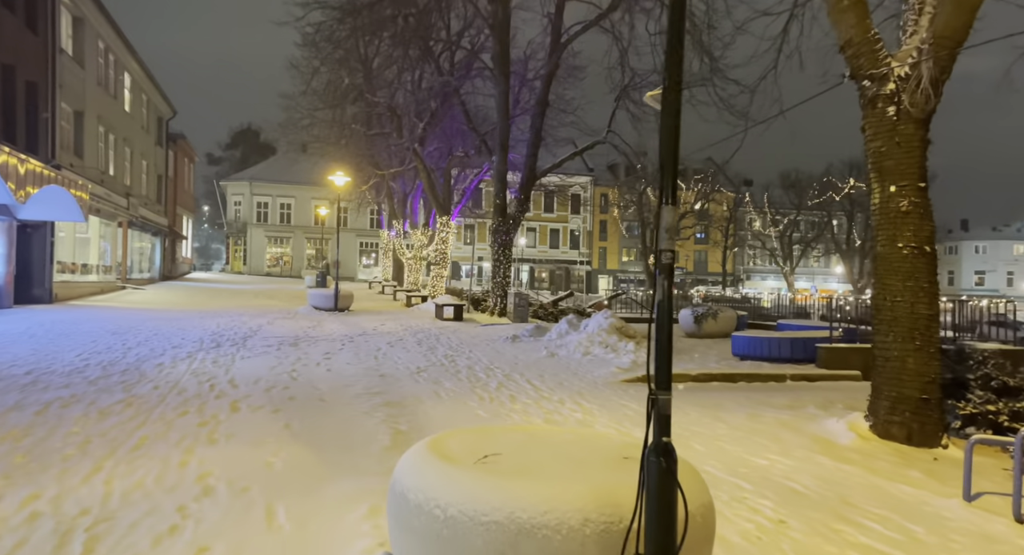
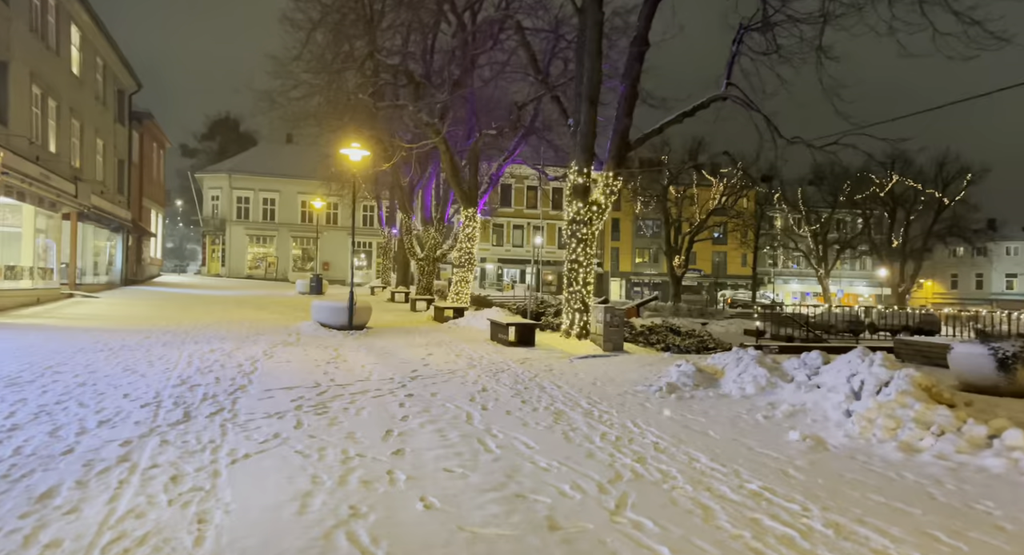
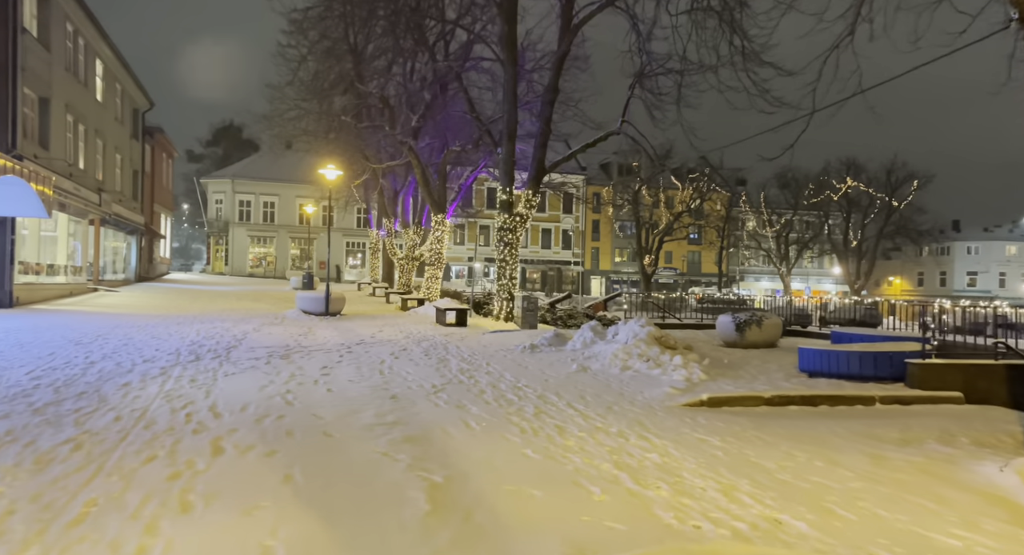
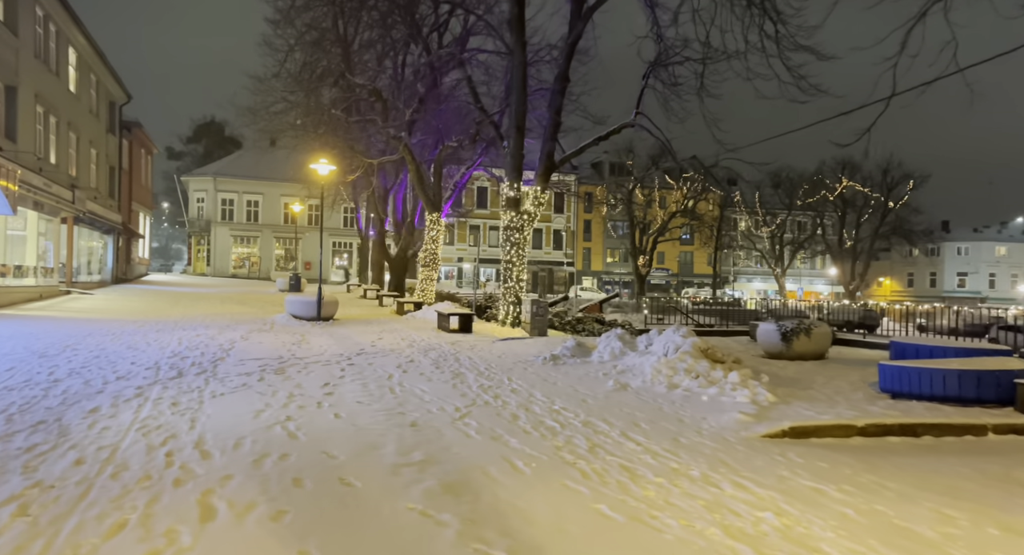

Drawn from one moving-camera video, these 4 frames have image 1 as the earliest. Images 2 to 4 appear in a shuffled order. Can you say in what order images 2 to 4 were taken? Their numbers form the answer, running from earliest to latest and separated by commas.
3, 4, 2
